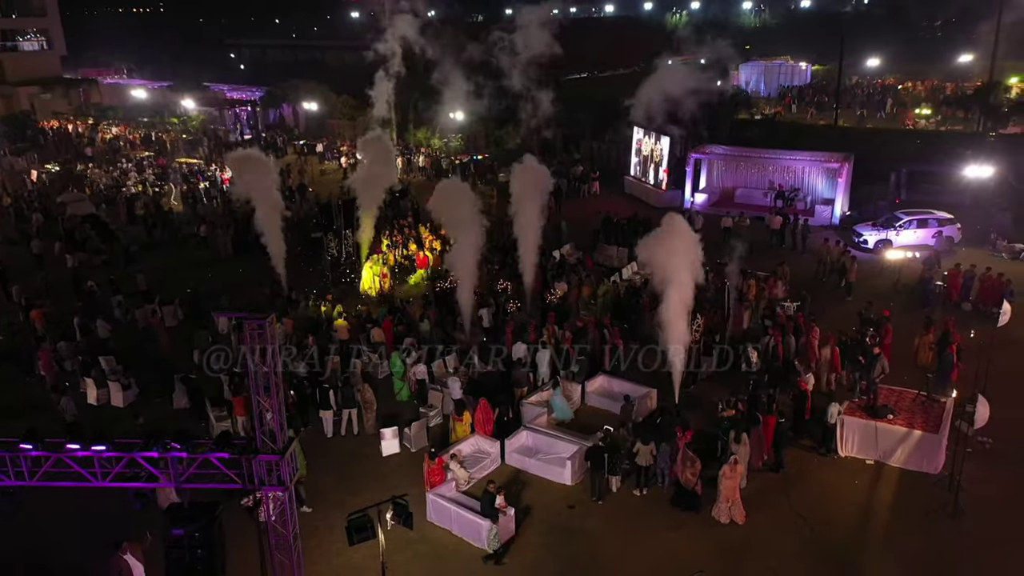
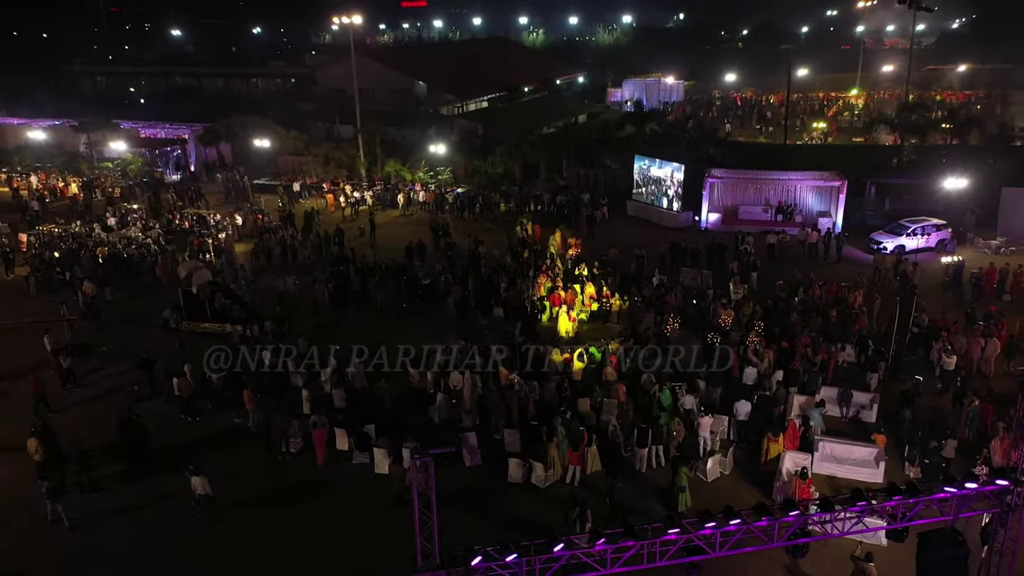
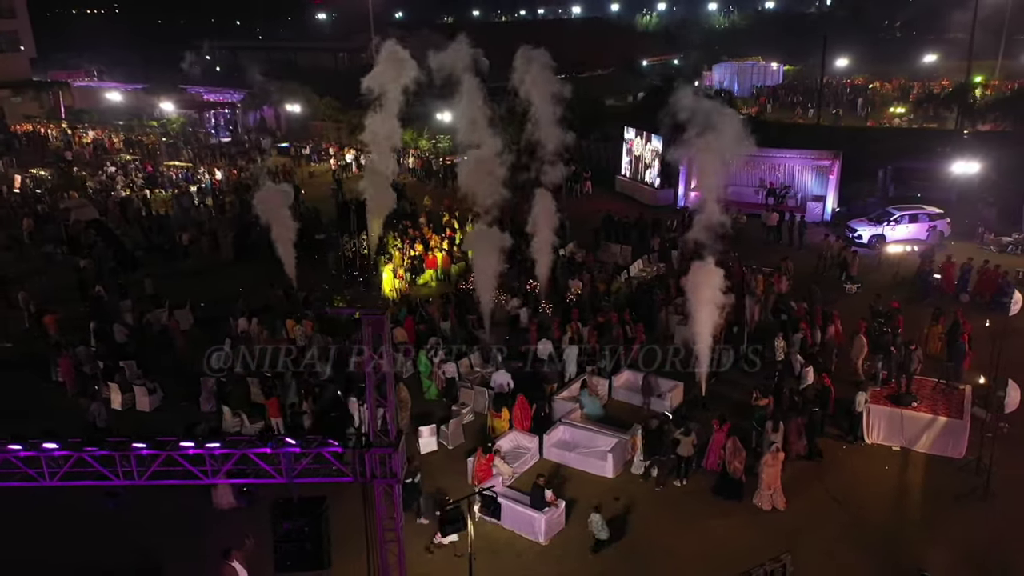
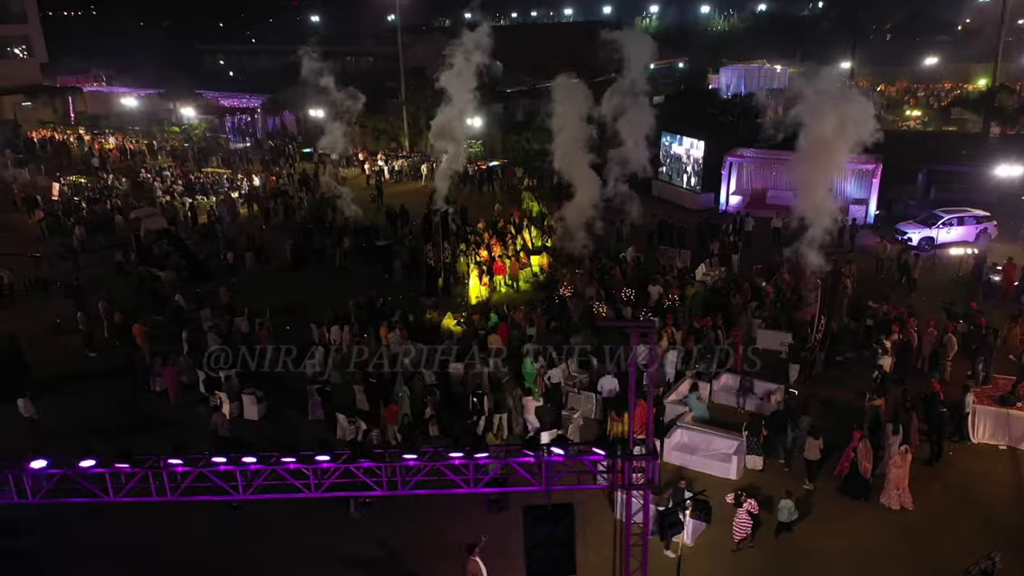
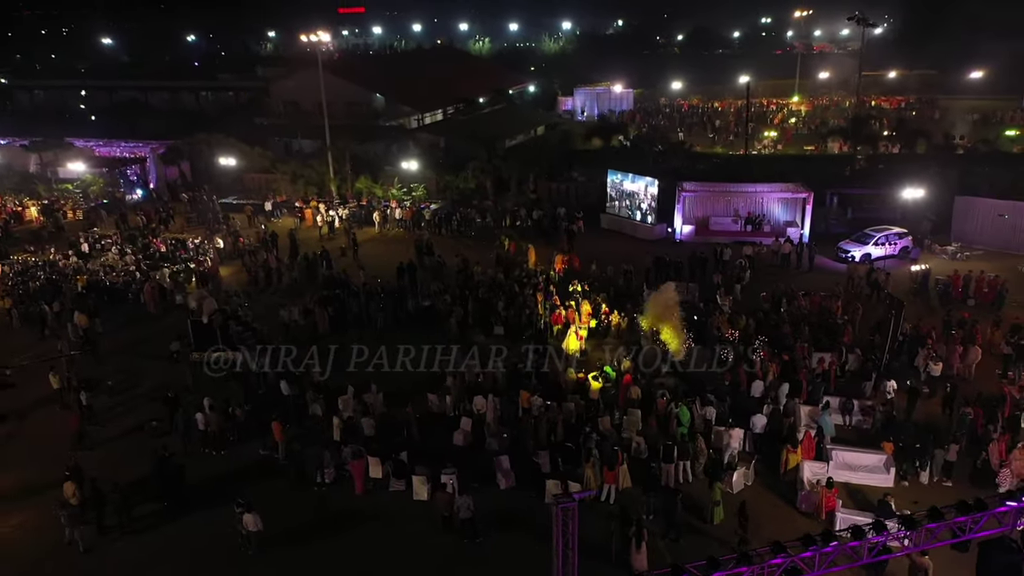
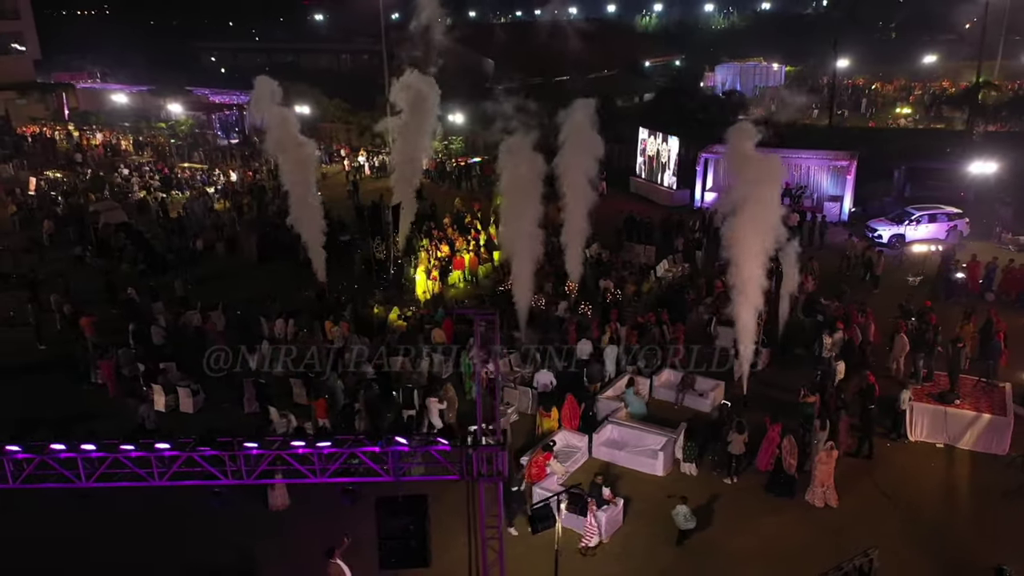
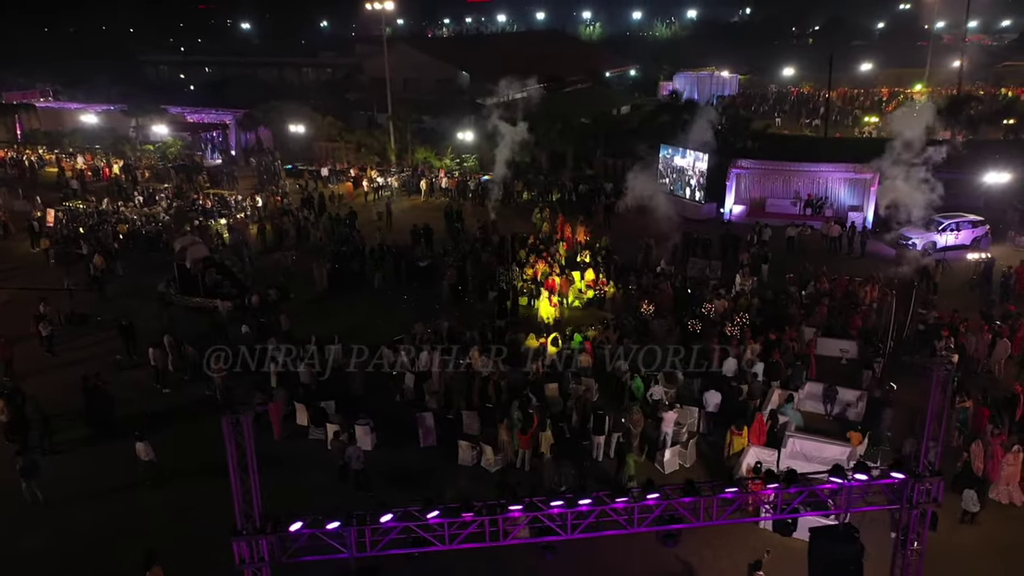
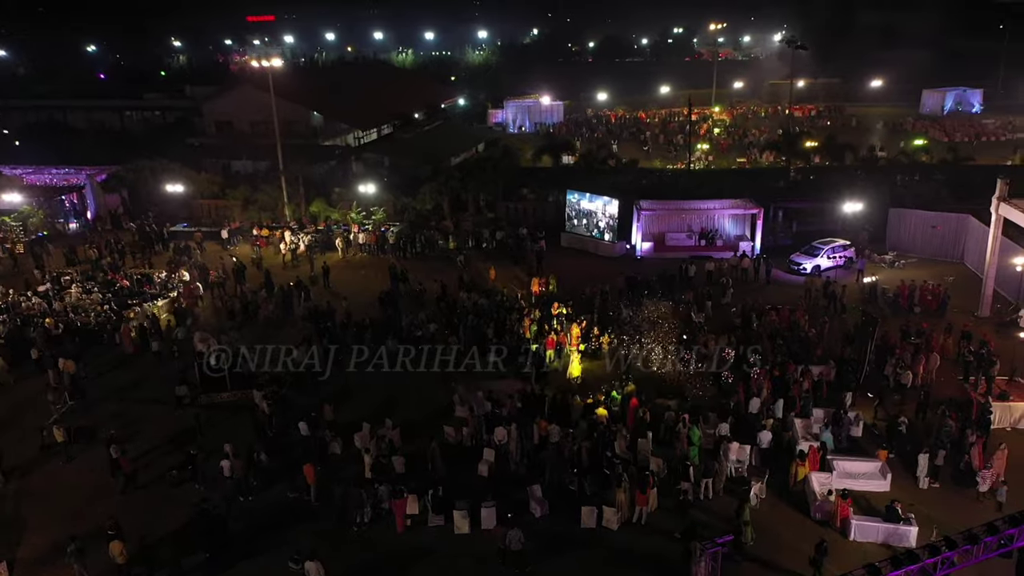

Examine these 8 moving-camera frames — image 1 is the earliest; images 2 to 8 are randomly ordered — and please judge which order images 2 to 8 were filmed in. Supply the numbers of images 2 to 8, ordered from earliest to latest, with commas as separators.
3, 6, 4, 7, 2, 5, 8
